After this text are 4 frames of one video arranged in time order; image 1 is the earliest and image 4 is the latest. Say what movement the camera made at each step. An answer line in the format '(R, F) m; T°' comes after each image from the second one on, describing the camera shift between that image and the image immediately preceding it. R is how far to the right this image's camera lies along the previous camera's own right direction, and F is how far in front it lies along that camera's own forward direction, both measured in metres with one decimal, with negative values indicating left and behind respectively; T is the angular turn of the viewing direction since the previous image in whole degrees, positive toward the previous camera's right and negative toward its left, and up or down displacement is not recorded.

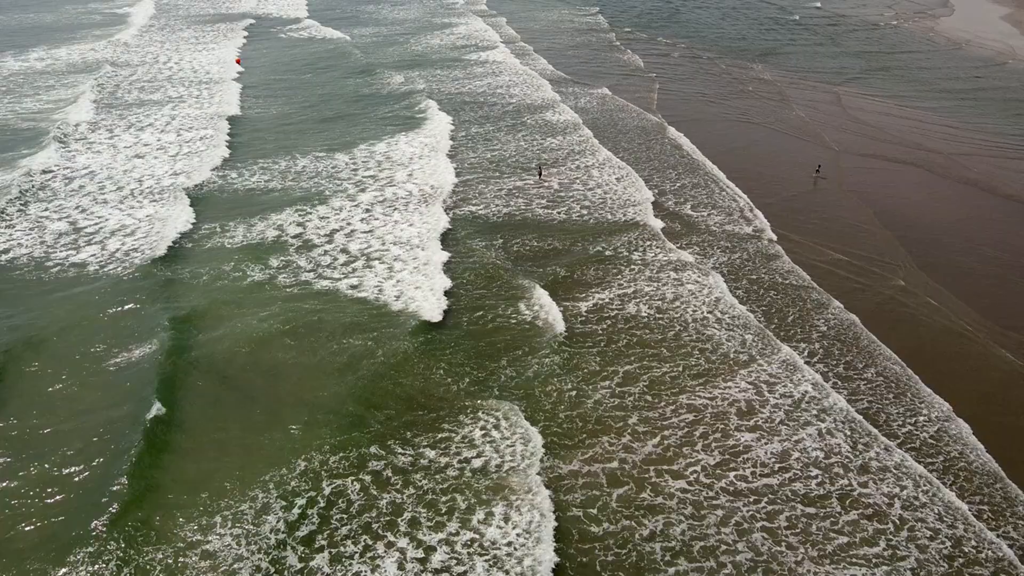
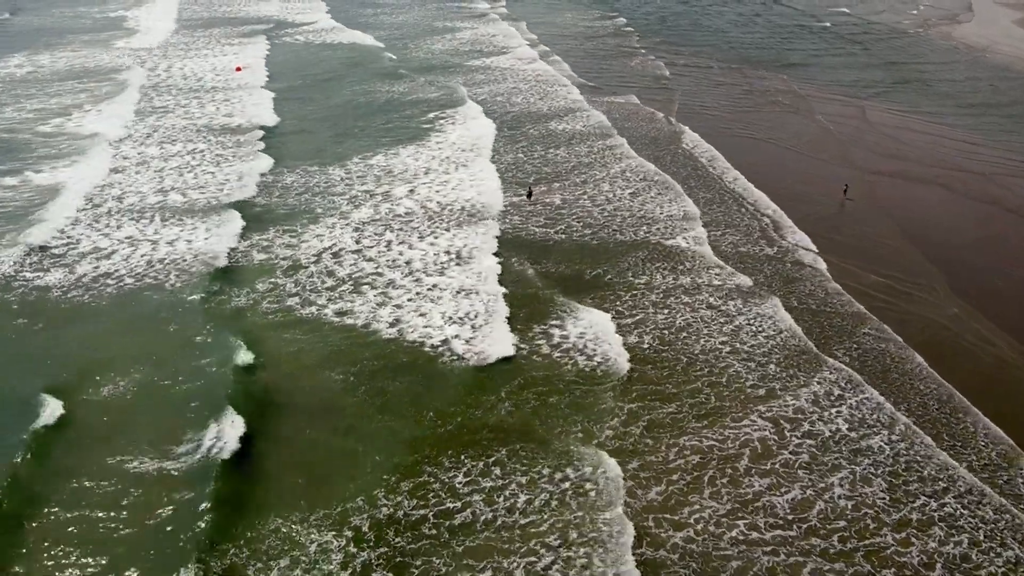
(+0.2, +1.0) m; -1°
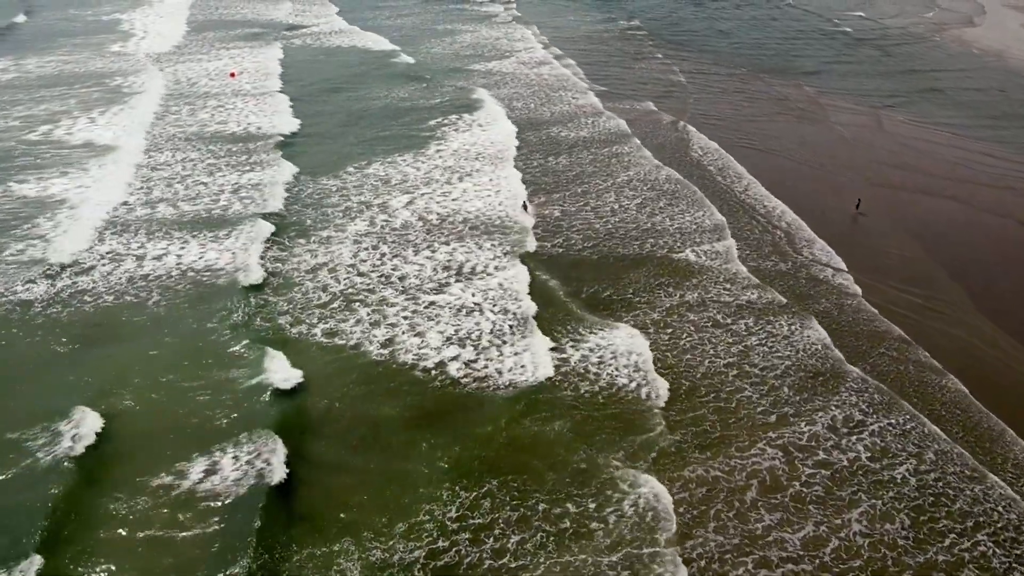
(+0.1, +0.6) m; 0°
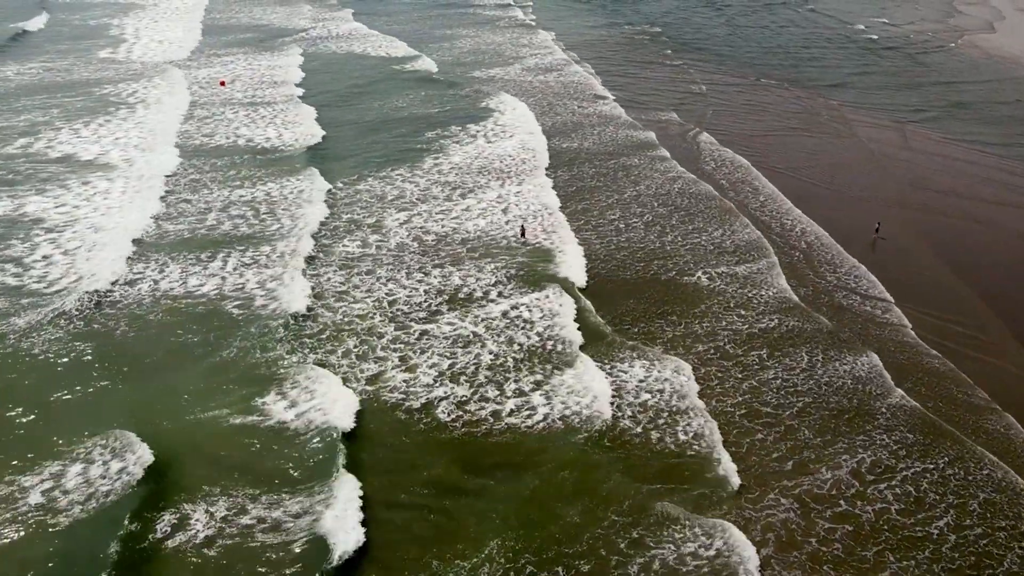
(+0.2, +0.9) m; -1°
